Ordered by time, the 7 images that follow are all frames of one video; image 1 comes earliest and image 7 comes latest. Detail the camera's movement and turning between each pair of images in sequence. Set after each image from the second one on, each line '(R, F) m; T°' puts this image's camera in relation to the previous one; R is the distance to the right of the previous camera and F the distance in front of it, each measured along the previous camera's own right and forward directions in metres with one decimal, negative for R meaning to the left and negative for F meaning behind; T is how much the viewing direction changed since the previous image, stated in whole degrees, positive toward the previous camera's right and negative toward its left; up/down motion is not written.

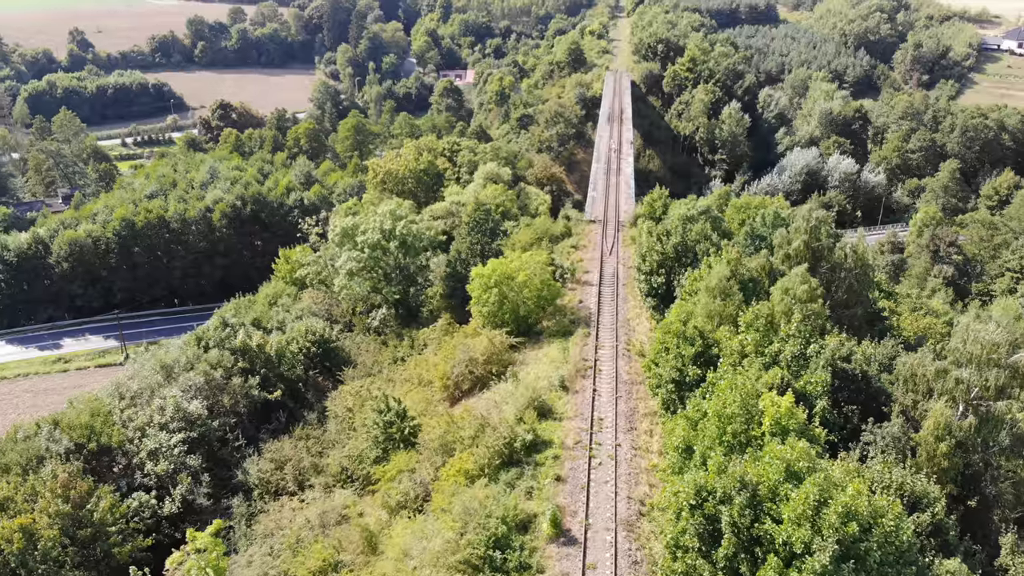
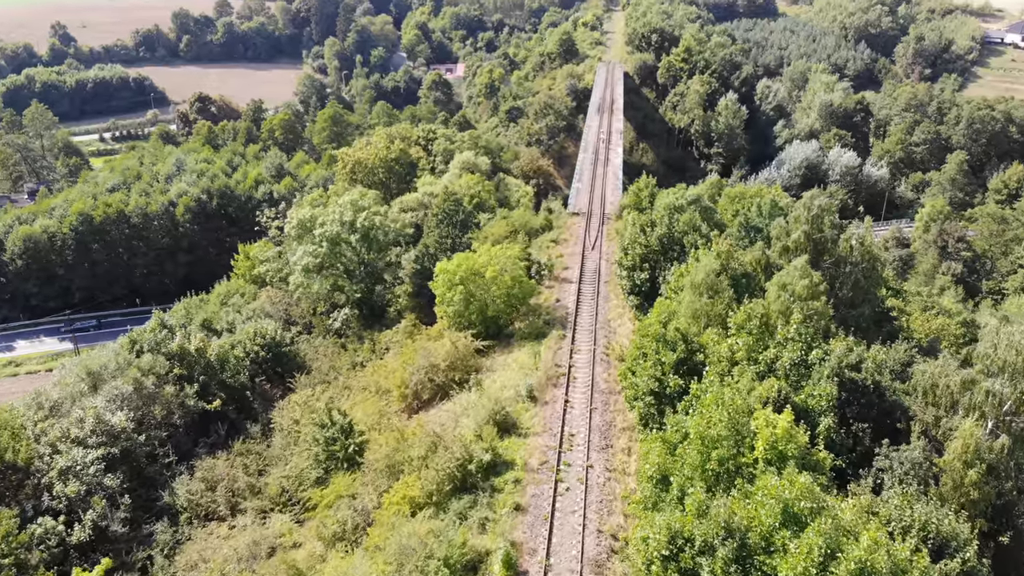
(+1.8, +4.3) m; 0°
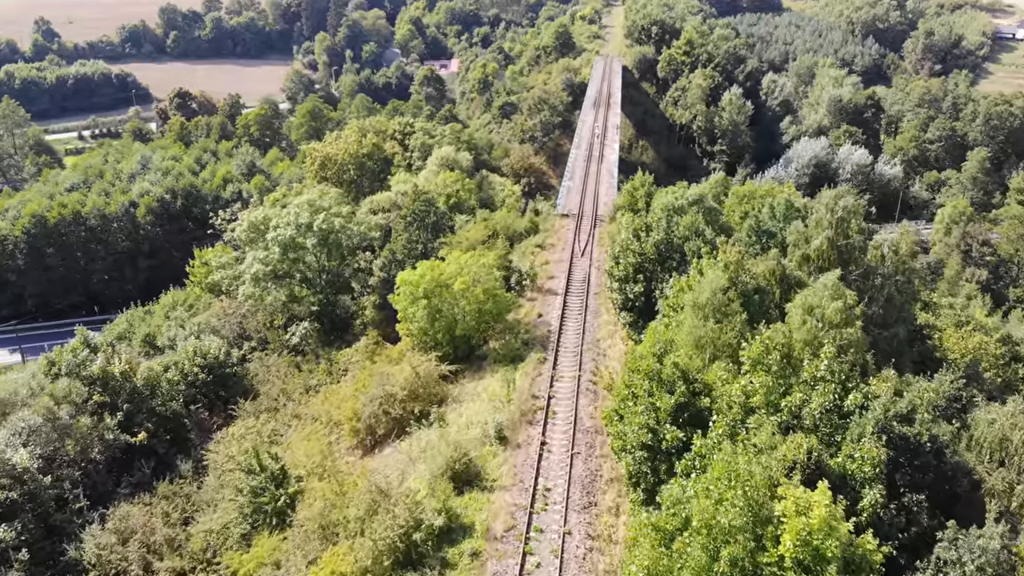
(+1.4, +5.3) m; 0°
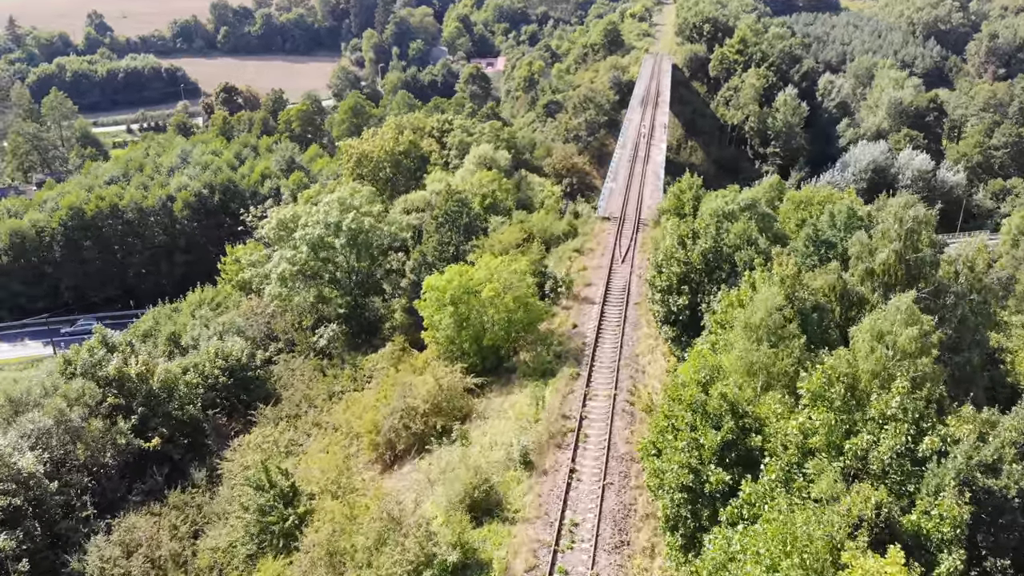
(+0.4, +2.2) m; -3°
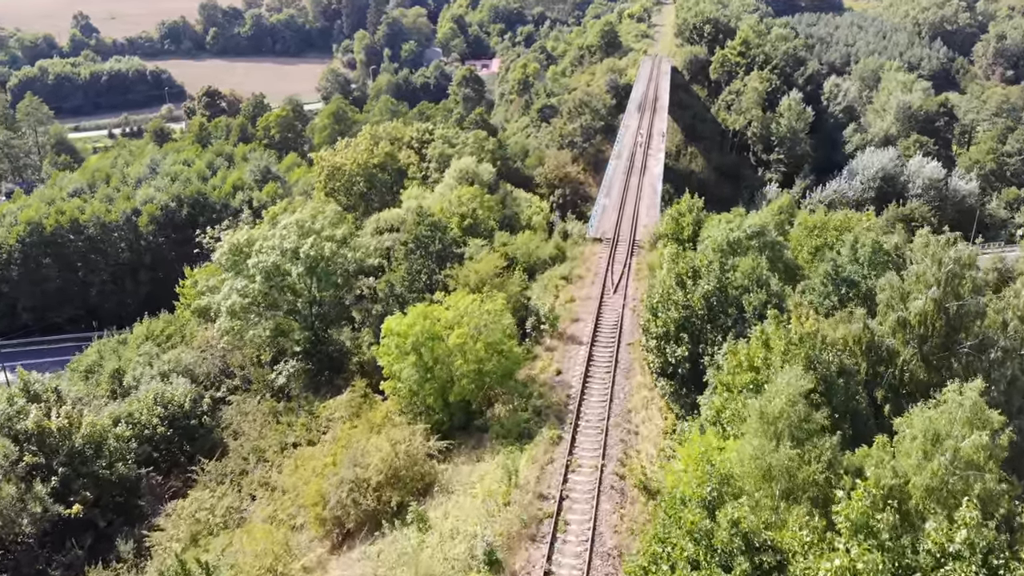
(+1.1, +4.1) m; 0°
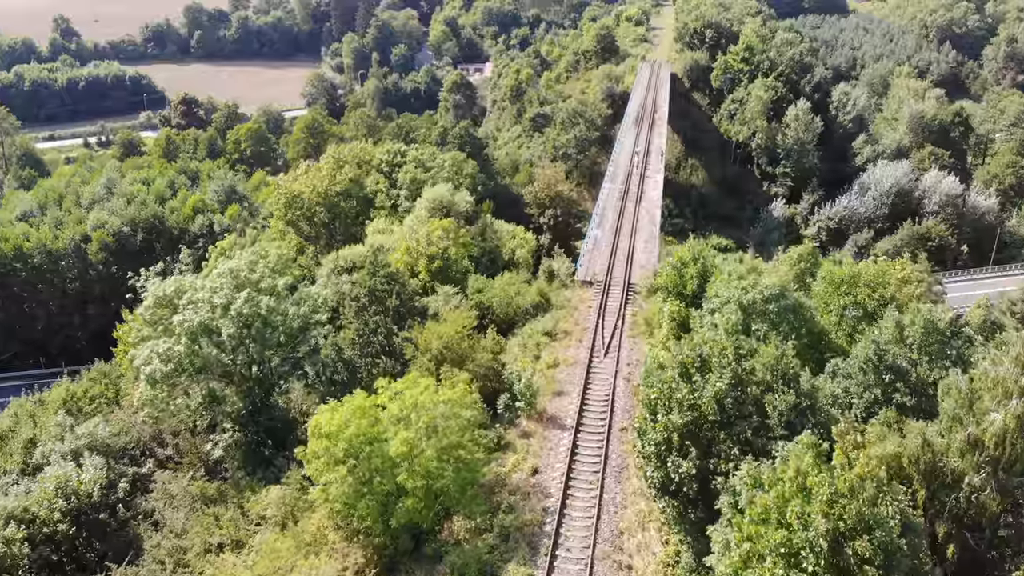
(+1.2, +5.3) m; 0°
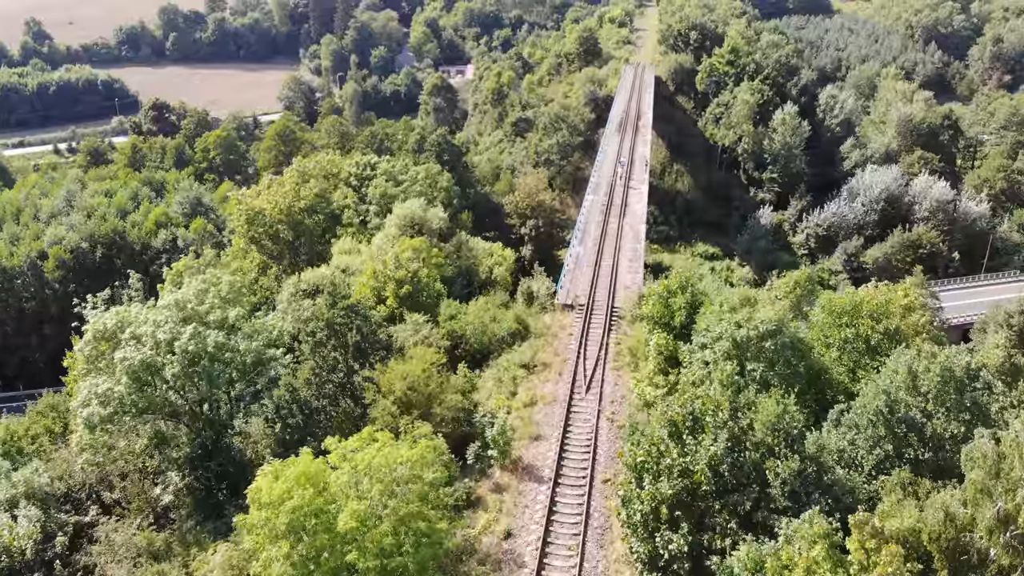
(+0.6, +2.5) m; +1°
